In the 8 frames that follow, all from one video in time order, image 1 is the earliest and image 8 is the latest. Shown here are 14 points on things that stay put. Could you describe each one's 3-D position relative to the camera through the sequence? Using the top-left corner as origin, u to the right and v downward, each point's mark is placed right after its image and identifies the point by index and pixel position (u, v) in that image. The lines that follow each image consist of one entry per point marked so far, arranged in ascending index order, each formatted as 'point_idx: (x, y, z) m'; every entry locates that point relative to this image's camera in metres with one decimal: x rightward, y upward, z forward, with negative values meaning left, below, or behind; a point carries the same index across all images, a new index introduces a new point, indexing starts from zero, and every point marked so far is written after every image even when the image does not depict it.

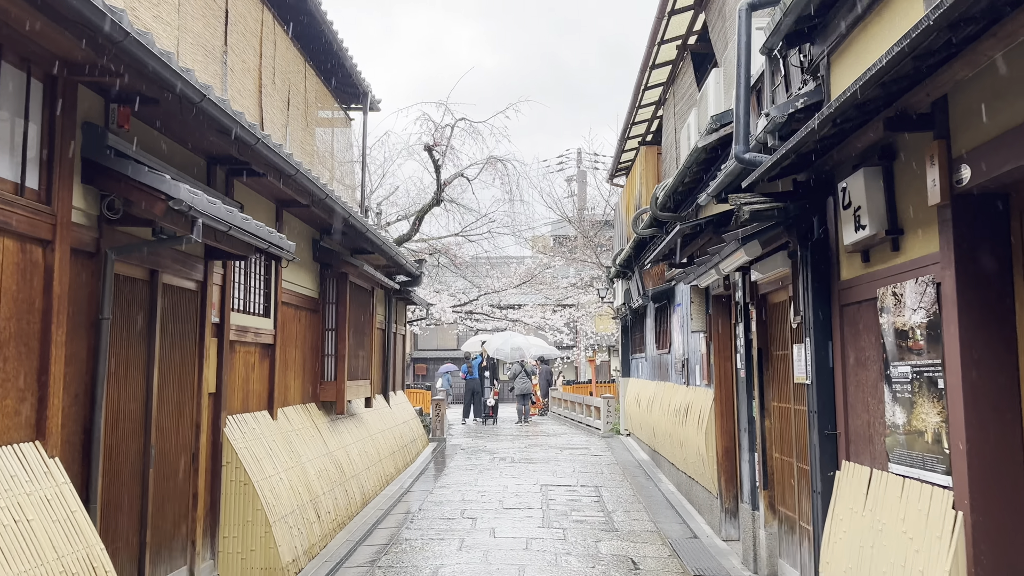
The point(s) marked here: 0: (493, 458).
0: (-0.4, -3.3, +15.0) m
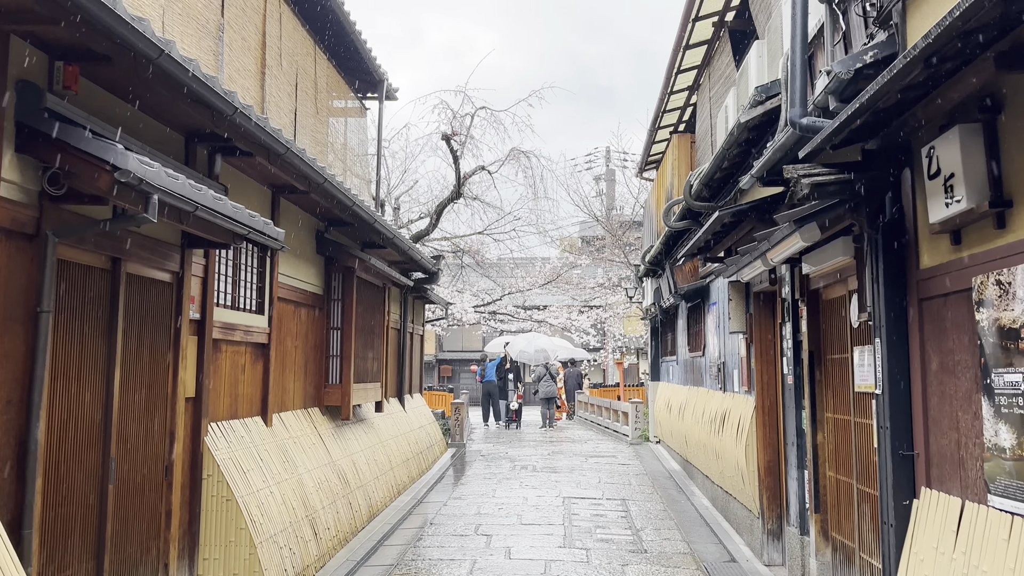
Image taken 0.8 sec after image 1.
0: (0.0, -3.2, +14.1) m
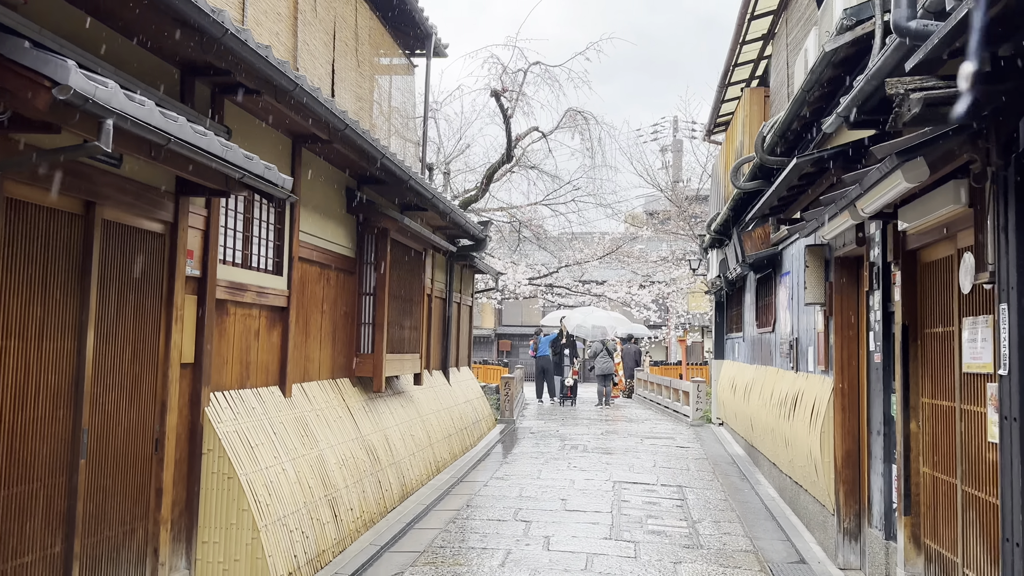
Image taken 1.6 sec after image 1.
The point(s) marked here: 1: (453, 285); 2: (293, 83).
0: (+0.9, -2.7, +13.3) m
1: (-1.0, +0.1, +13.2) m
2: (-1.6, +1.5, +5.8) m
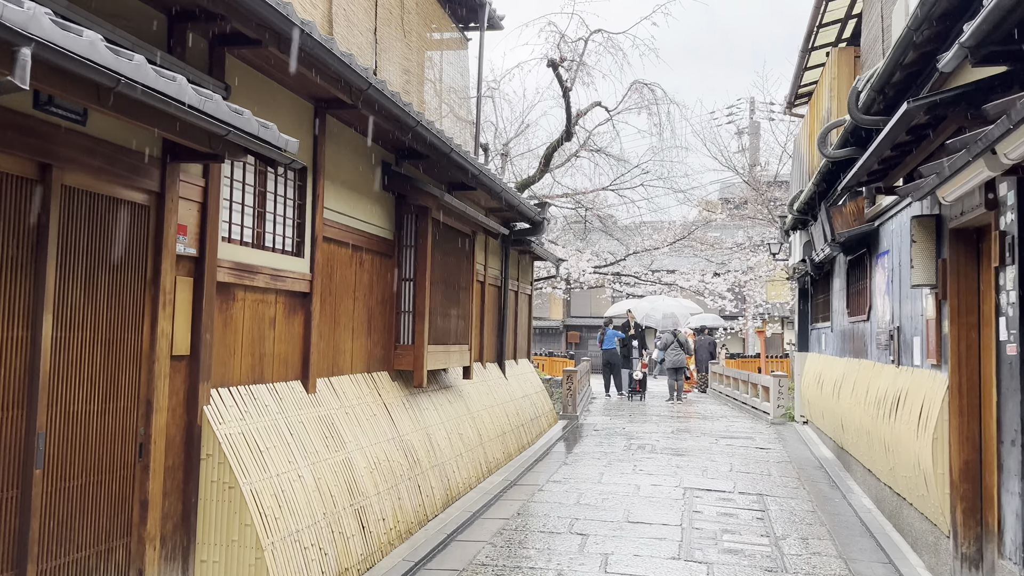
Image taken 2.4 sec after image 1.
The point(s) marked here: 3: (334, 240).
0: (+1.9, -2.5, +12.3) m
1: (-0.1, +0.3, +12.3) m
2: (-1.3, +1.6, +5.0) m
3: (-1.6, +0.4, +6.8) m
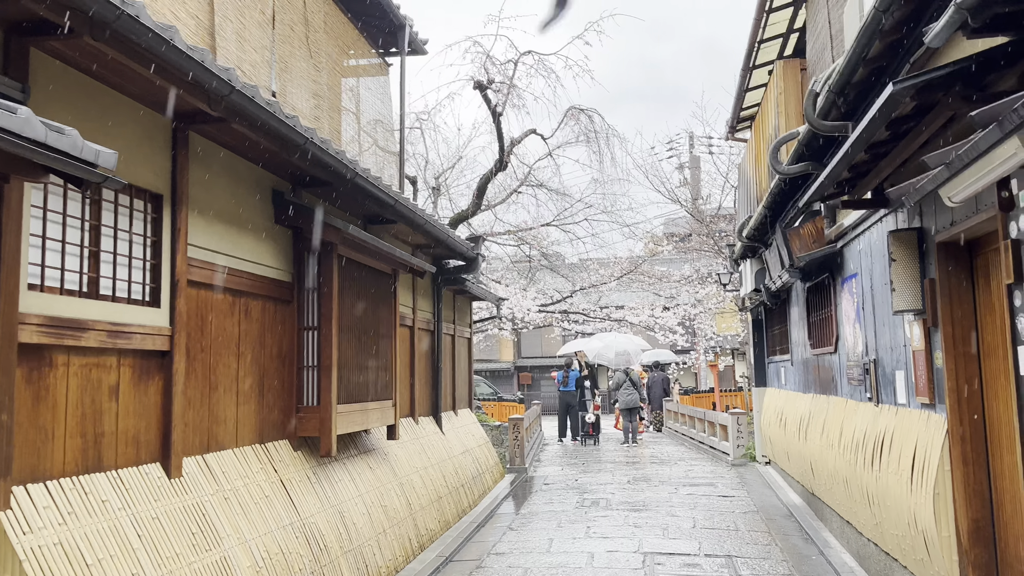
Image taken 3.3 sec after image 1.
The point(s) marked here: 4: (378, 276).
0: (+1.0, -3.0, +11.1) m
1: (-1.0, -0.4, +11.2) m
2: (-1.9, +1.3, +3.8) m
3: (-2.2, 0.0, +5.6) m
4: (-1.4, +0.1, +8.1) m
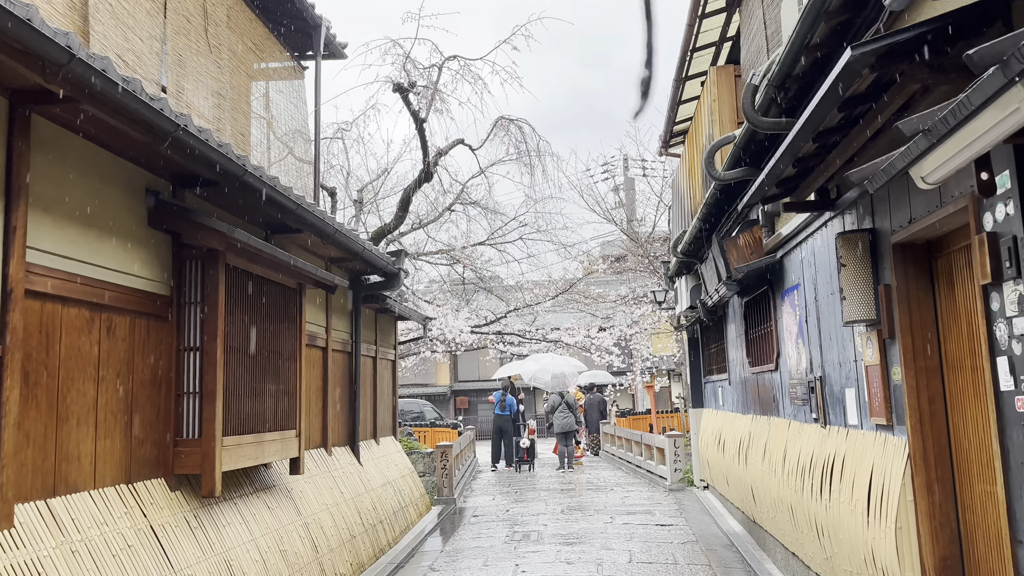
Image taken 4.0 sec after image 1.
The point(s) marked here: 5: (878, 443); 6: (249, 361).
0: (0.0, -3.3, +10.4) m
1: (-2.0, -0.6, +10.3) m
2: (-2.4, +1.3, +3.0) m
3: (-2.8, 0.0, +4.7) m
4: (-2.2, 0.0, +7.3) m
5: (+2.3, -0.9, +4.8) m
6: (-2.2, -0.6, +6.6) m
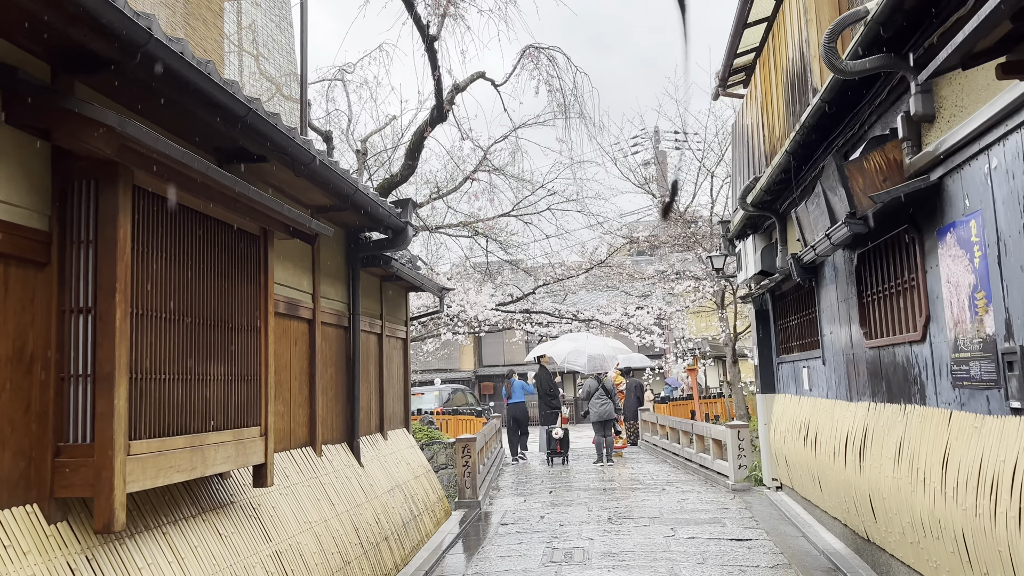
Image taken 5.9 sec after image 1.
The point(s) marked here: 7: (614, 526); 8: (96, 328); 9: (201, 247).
0: (+0.4, -2.8, +8.4) m
1: (-1.7, -0.2, +8.3) m
2: (-2.2, +1.6, +1.0) m
3: (-2.6, +0.3, +2.7) m
4: (-1.9, +0.4, +5.3) m
5: (+2.5, -0.6, +2.7) m
6: (-2.0, -0.2, +4.6) m
7: (+1.2, -2.8, +9.3) m
8: (-2.1, -0.2, +4.0) m
9: (-1.9, +0.3, +4.9) m
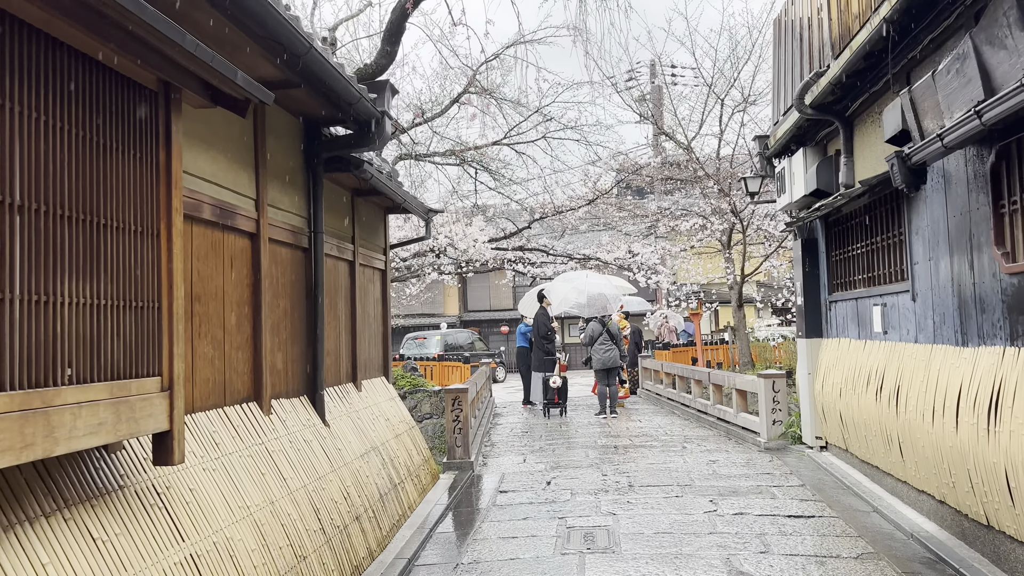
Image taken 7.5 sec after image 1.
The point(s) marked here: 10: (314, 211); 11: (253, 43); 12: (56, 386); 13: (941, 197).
0: (+0.5, -2.1, +6.7) m
1: (-1.6, +0.6, +6.5) m
2: (-2.0, +1.9, -1.0) m
3: (-2.4, +0.6, +0.8) m
4: (-1.8, +0.9, +3.4) m
5: (+2.7, -0.2, +1.0) m
6: (-1.8, +0.2, +2.7) m
7: (+1.2, -2.0, +7.7) m
8: (-2.0, +0.3, +2.1) m
9: (-1.8, +0.8, +3.0) m
10: (-1.7, +0.6, +6.5) m
11: (-1.6, +1.5, +4.8) m
12: (-1.7, -0.4, +3.0) m
13: (+3.2, +0.7, +5.9) m
